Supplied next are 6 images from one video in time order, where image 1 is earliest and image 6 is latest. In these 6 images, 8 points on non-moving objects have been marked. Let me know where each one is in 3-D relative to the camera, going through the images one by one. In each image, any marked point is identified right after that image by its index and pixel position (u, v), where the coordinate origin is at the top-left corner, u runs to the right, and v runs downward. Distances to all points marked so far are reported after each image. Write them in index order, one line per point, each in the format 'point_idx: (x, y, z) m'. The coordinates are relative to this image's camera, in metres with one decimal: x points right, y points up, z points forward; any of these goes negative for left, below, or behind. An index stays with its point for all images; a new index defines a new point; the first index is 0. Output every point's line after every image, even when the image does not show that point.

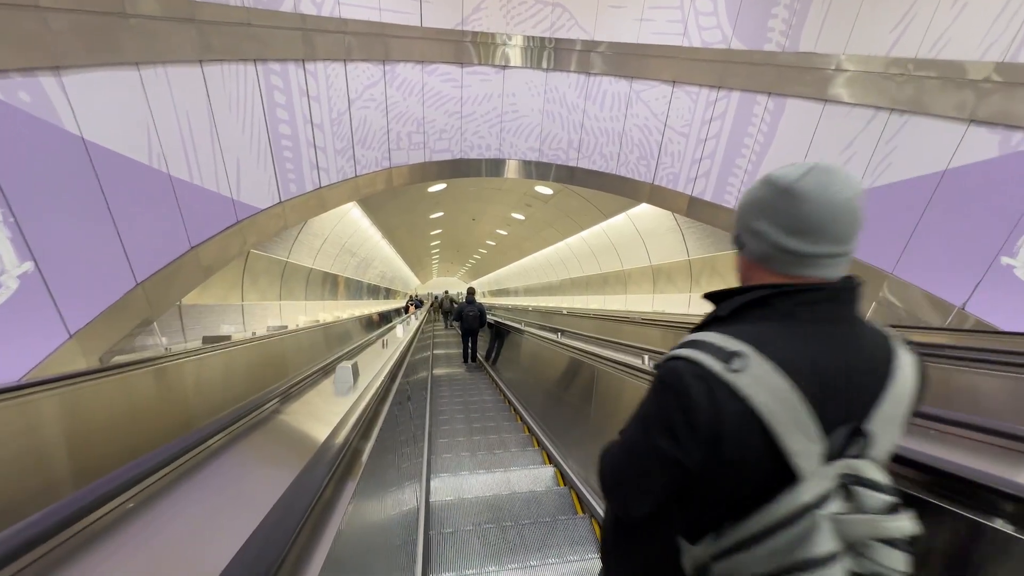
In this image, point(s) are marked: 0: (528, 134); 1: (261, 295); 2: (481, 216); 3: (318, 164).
0: (+0.3, +3.0, +8.0) m
1: (-4.8, -0.1, +7.6) m
2: (-1.0, +2.4, +13.5) m
3: (-3.0, +1.9, +6.2) m
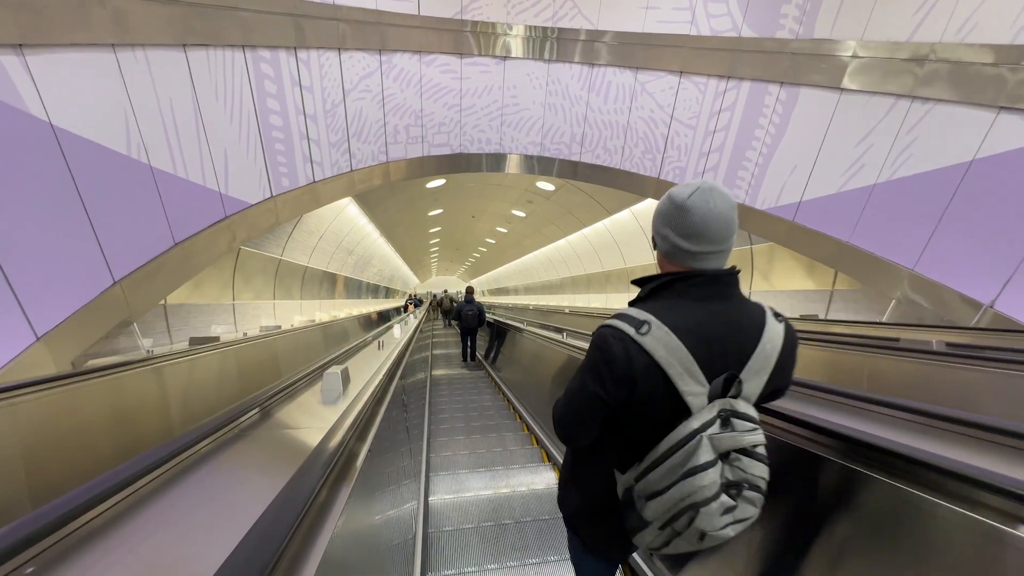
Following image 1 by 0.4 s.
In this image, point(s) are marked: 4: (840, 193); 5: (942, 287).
0: (+0.3, +3.0, +7.7) m
1: (-4.8, -0.1, +7.4) m
2: (-1.0, +2.5, +13.3) m
3: (-3.0, +1.9, +6.0) m
4: (+4.8, +1.4, +5.9) m
5: (+5.4, 0.0, +5.1) m
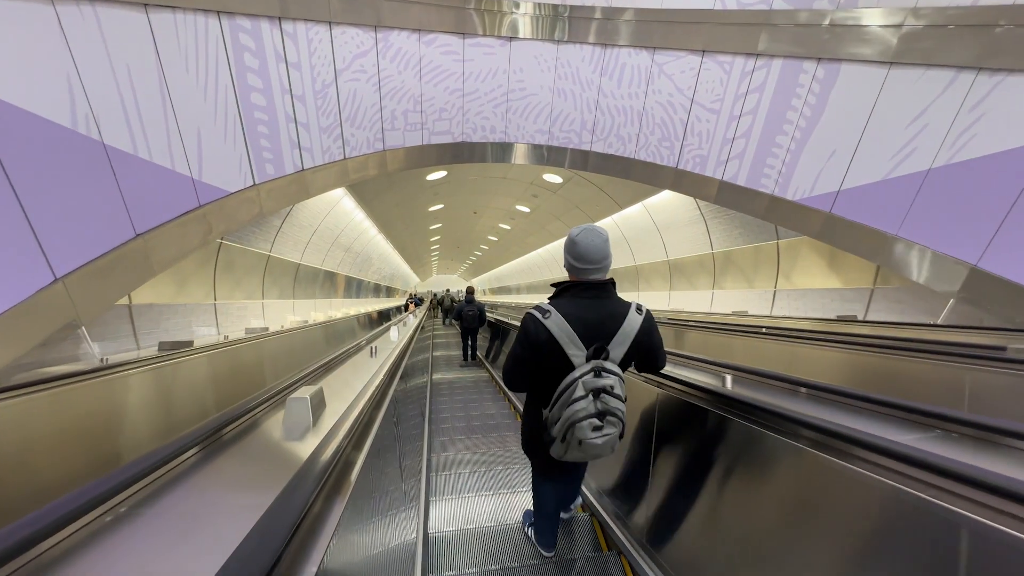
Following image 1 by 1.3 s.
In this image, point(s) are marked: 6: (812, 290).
0: (+0.4, +3.1, +7.2) m
1: (-4.6, -0.1, +6.8) m
2: (-0.9, +2.5, +12.7) m
3: (-2.9, +2.0, +5.4) m
4: (+4.9, +1.4, +5.3) m
5: (+5.6, 0.0, +4.5) m
6: (+5.7, -0.1, +7.6) m
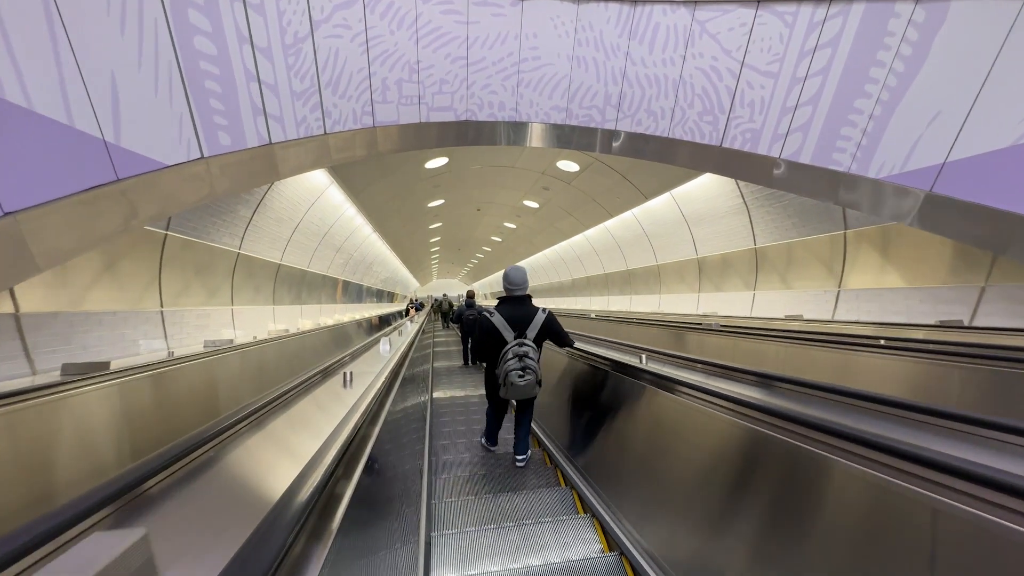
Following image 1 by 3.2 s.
0: (+0.6, +3.0, +6.1) m
1: (-4.4, -0.1, +5.7) m
2: (-0.7, +2.4, +11.6) m
3: (-2.6, +1.9, +4.3) m
4: (+5.1, +1.4, +4.2) m
5: (+5.8, +0.1, +3.4) m
6: (+5.9, -0.1, +6.5) m
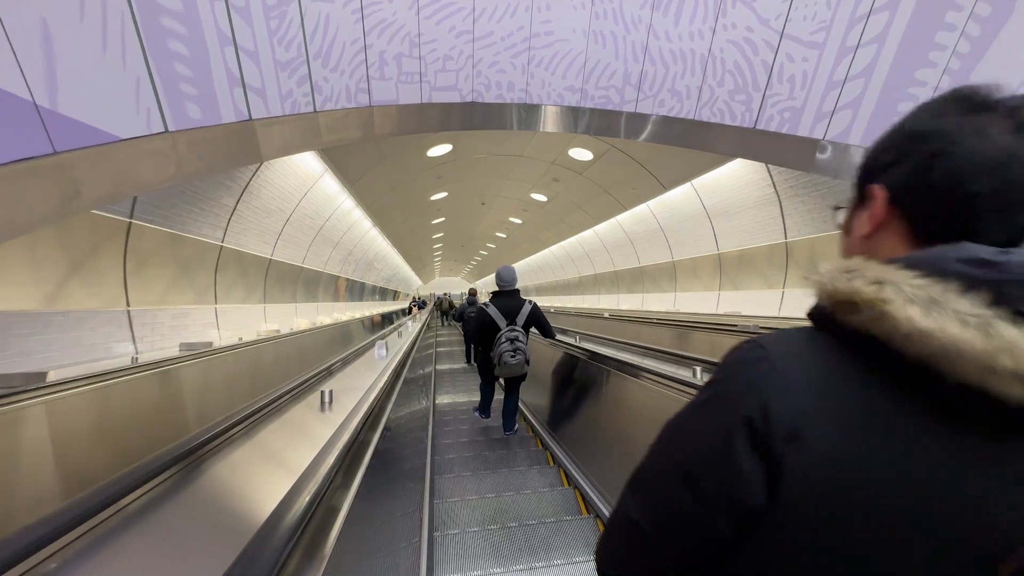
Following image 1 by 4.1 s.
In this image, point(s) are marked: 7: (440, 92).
0: (+0.8, +3.1, +5.5) m
1: (-4.3, -0.1, +5.2) m
2: (-0.5, +2.5, +11.0) m
3: (-2.5, +2.0, +3.7) m
4: (+5.3, +1.5, +3.6) m
5: (+5.9, +0.1, +2.8) m
6: (+6.1, 0.0, +5.9) m
7: (-0.9, +2.6, +5.2) m
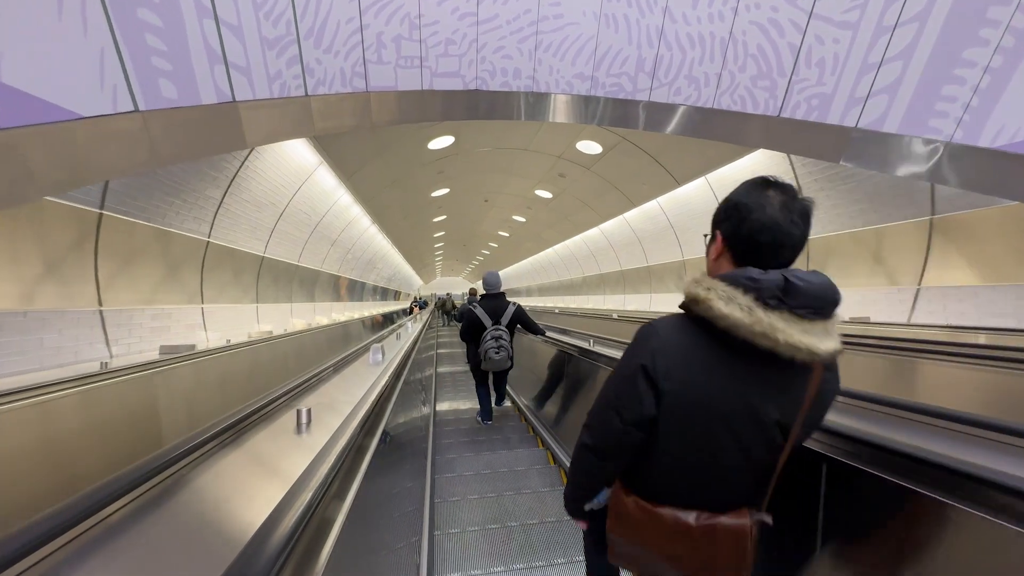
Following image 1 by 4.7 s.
0: (+0.9, +3.1, +5.1) m
1: (-4.2, -0.1, +4.8) m
2: (-0.4, +2.5, +10.7) m
3: (-2.4, +2.0, +3.4) m
4: (+5.3, +1.5, +3.2) m
5: (+6.0, +0.1, +2.4) m
6: (+6.1, 0.0, +5.5) m
7: (-0.8, +2.6, +4.8) m
